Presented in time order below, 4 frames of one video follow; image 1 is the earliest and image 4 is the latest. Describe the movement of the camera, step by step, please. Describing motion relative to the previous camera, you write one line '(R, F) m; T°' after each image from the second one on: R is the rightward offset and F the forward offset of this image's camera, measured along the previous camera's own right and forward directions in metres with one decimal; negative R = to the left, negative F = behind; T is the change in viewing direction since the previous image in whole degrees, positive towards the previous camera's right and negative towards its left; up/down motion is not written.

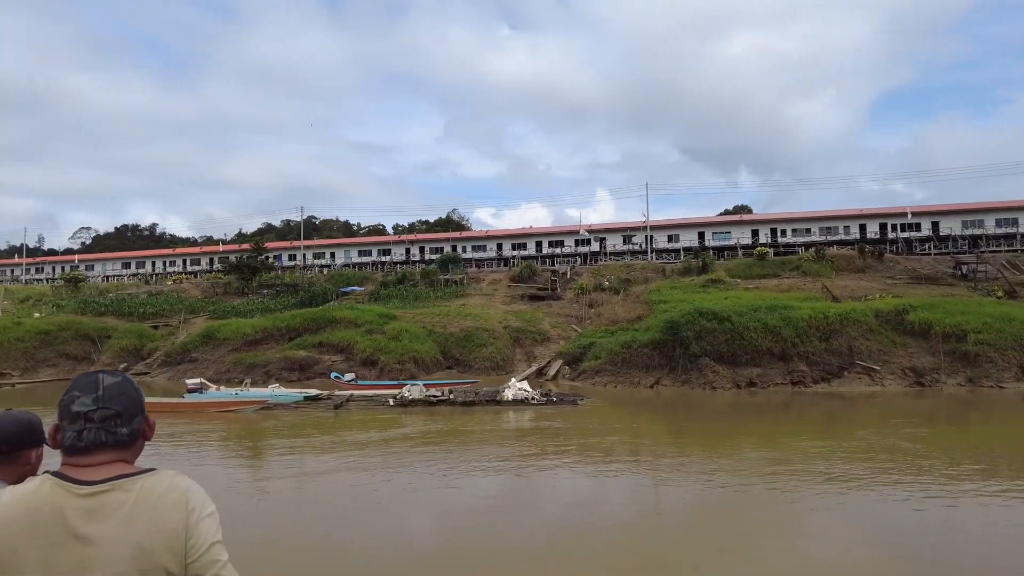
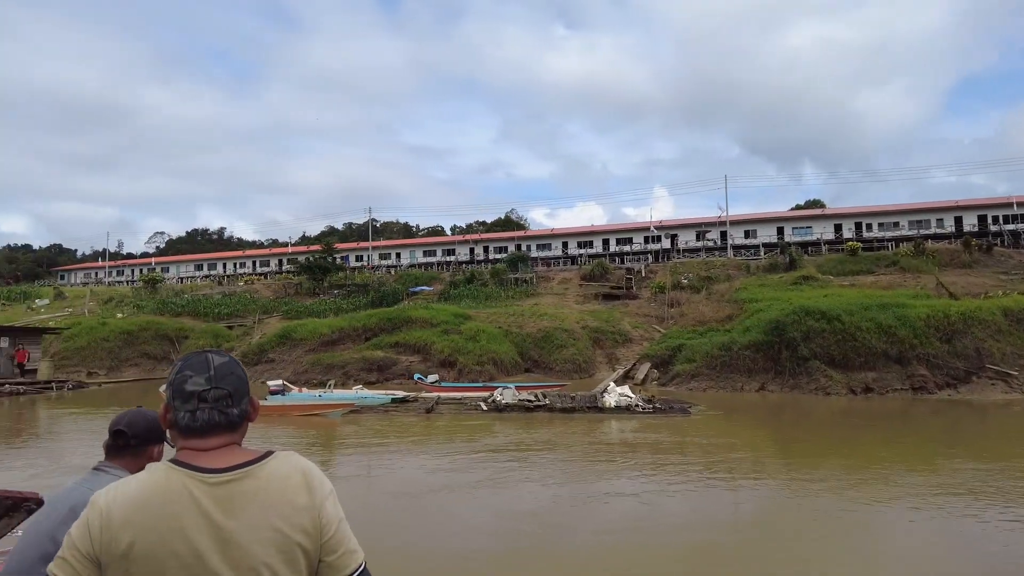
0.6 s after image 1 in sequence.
(-1.0, +1.1) m; -5°
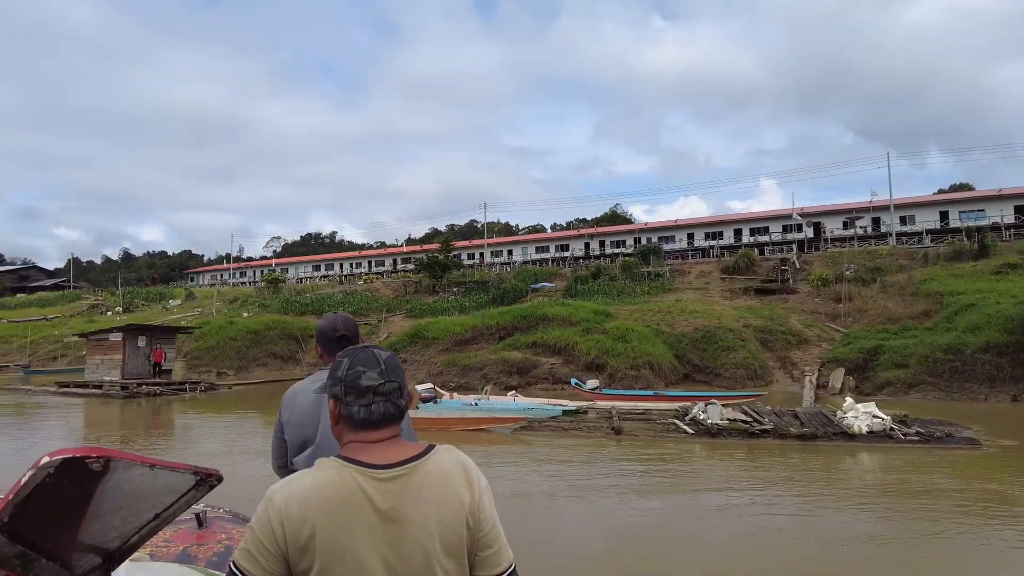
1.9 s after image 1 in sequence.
(-1.9, +2.7) m; -8°
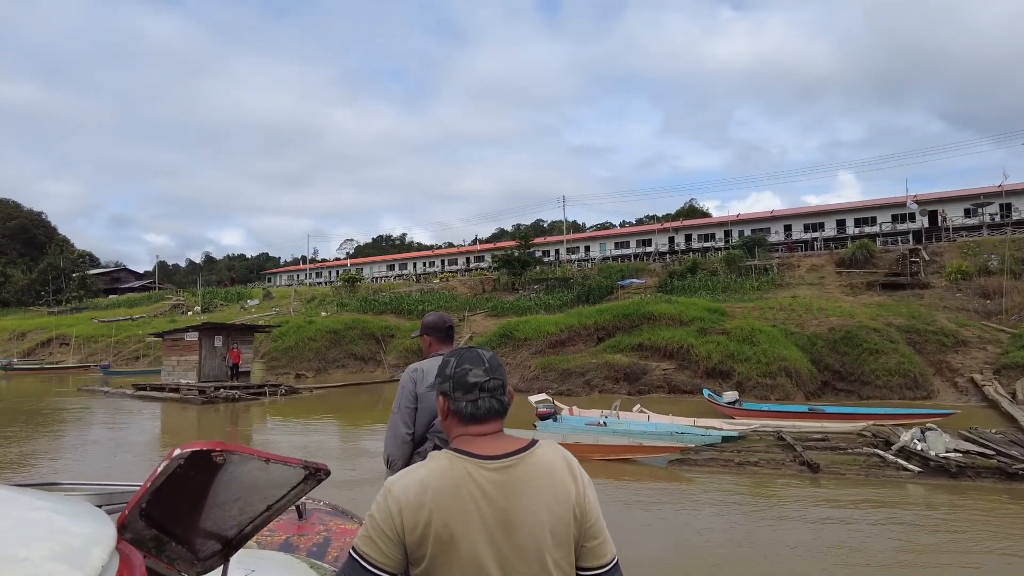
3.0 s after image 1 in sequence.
(-1.2, +2.4) m; -6°
